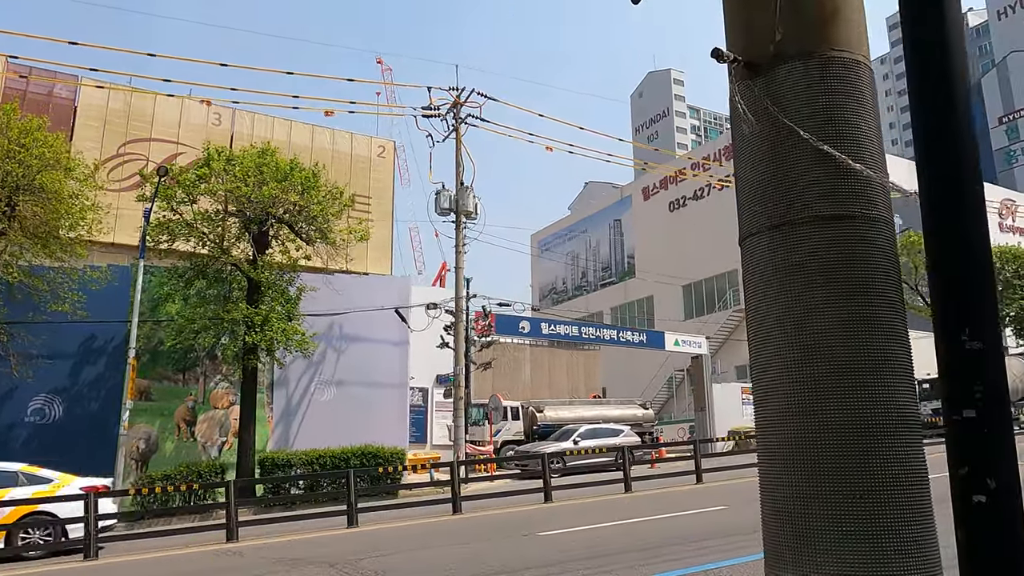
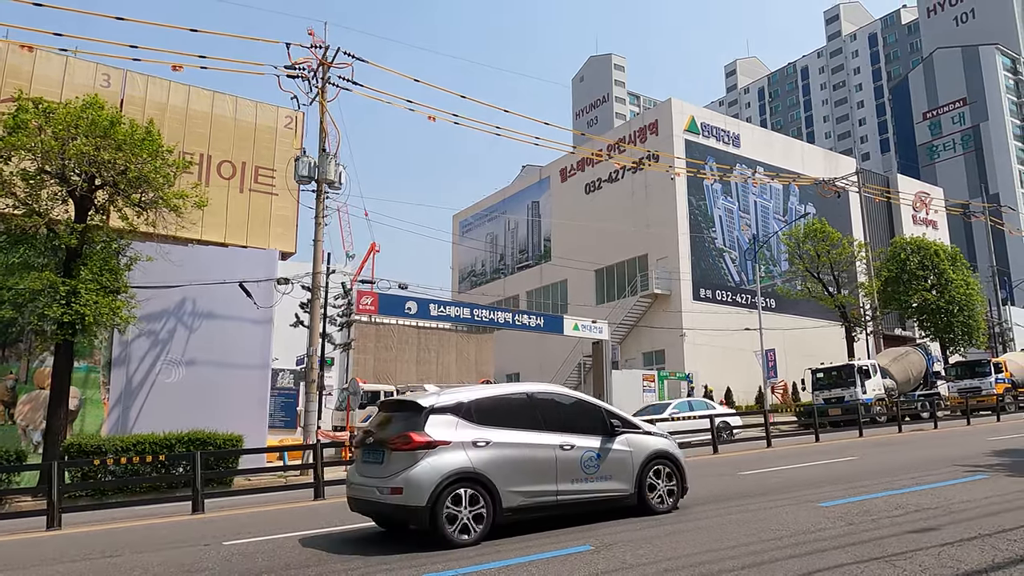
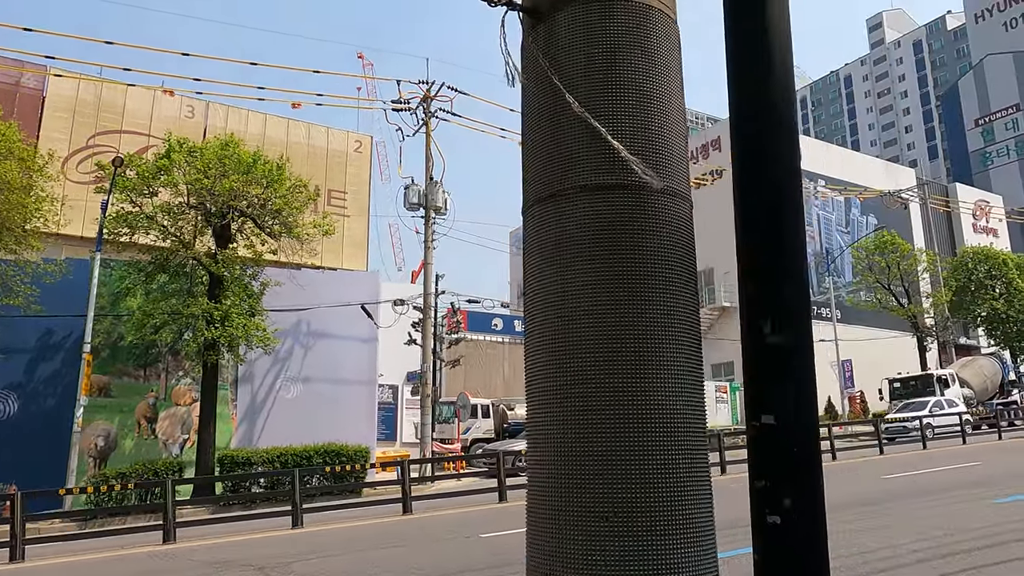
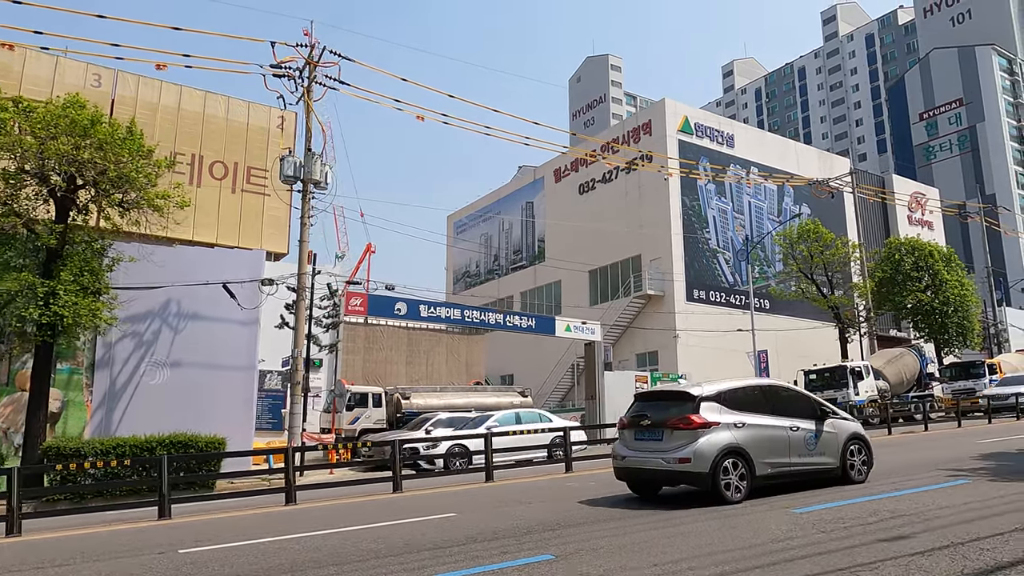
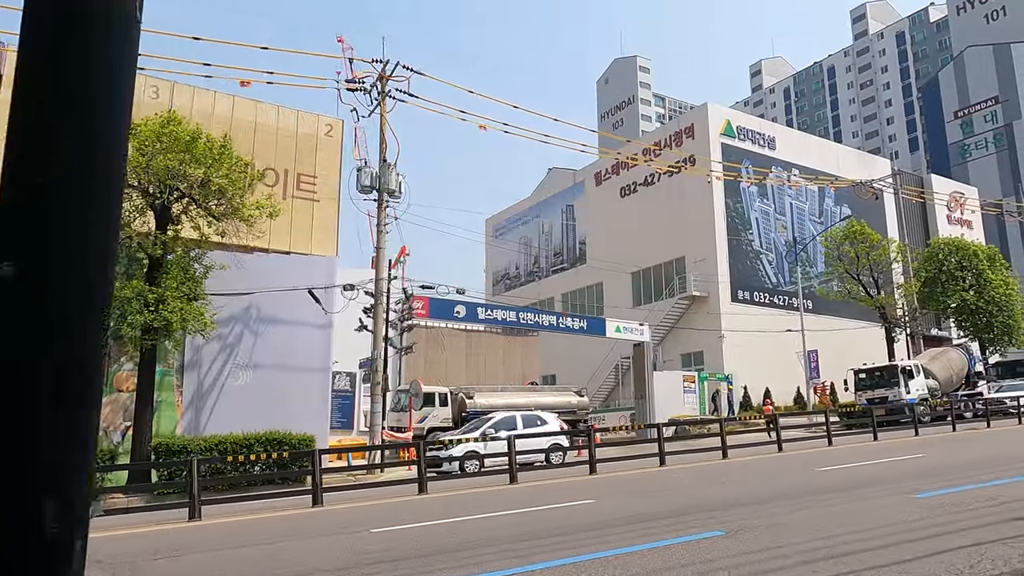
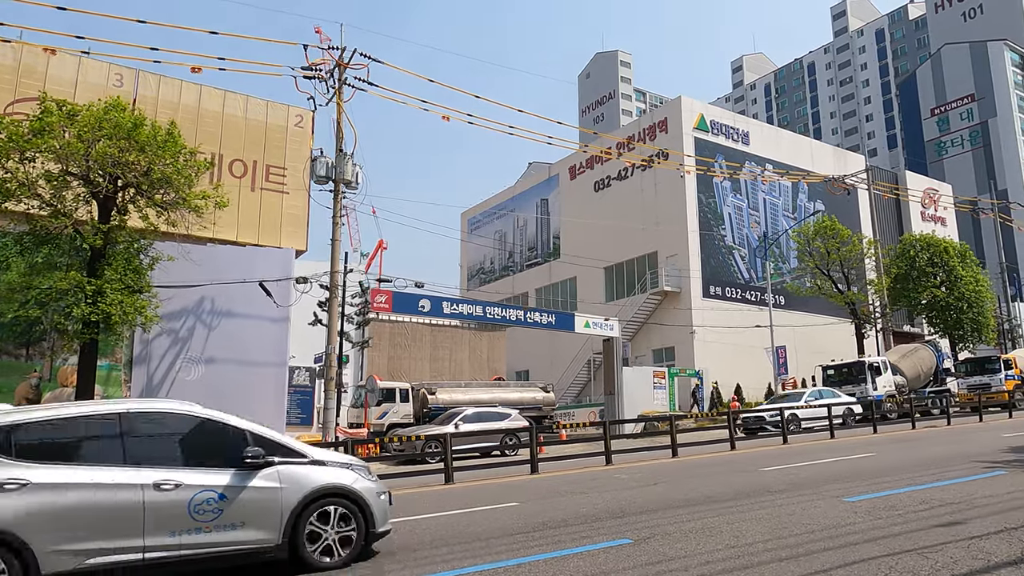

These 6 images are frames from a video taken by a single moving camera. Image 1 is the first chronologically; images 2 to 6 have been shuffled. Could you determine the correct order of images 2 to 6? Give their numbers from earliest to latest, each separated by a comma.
3, 5, 6, 2, 4
